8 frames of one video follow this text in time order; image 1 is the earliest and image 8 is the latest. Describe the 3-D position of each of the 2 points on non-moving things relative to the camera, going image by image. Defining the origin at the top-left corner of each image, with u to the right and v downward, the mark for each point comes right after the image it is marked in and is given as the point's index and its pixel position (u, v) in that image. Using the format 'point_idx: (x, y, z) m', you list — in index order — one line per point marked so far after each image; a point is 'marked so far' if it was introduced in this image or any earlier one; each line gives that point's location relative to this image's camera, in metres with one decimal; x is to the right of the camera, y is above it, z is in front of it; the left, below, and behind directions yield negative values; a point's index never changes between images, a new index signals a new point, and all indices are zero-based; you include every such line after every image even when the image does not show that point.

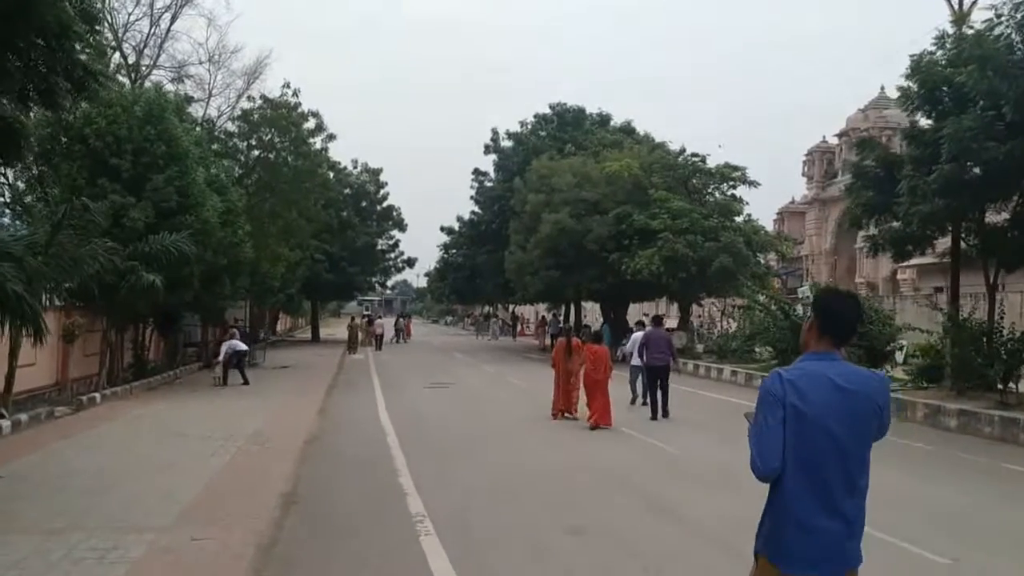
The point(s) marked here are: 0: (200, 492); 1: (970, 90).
0: (-3.0, -2.0, +10.0) m
1: (+7.4, +3.2, +16.8) m
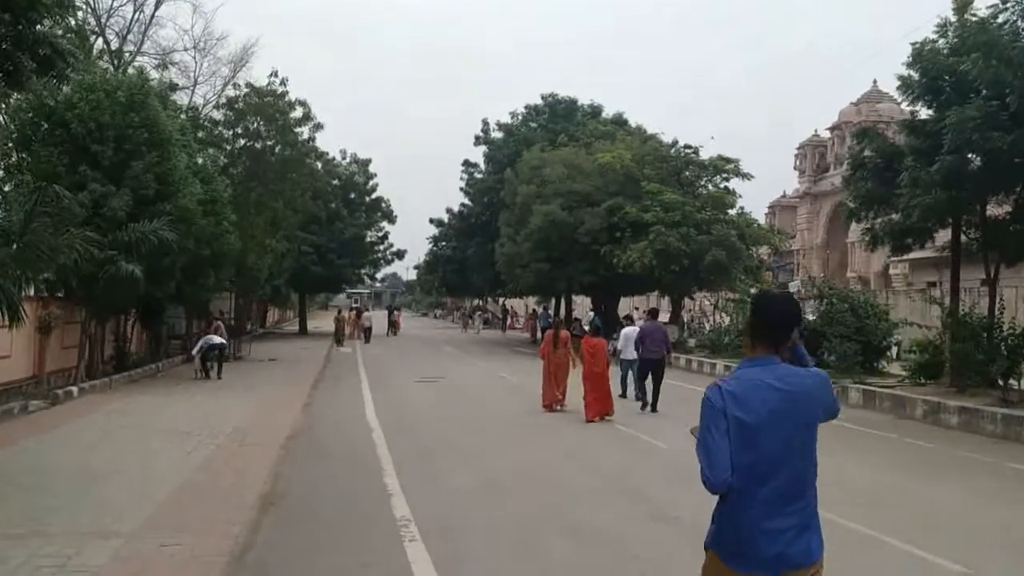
0: (-3.1, -1.9, +9.5) m
1: (+7.3, +3.3, +16.4) m
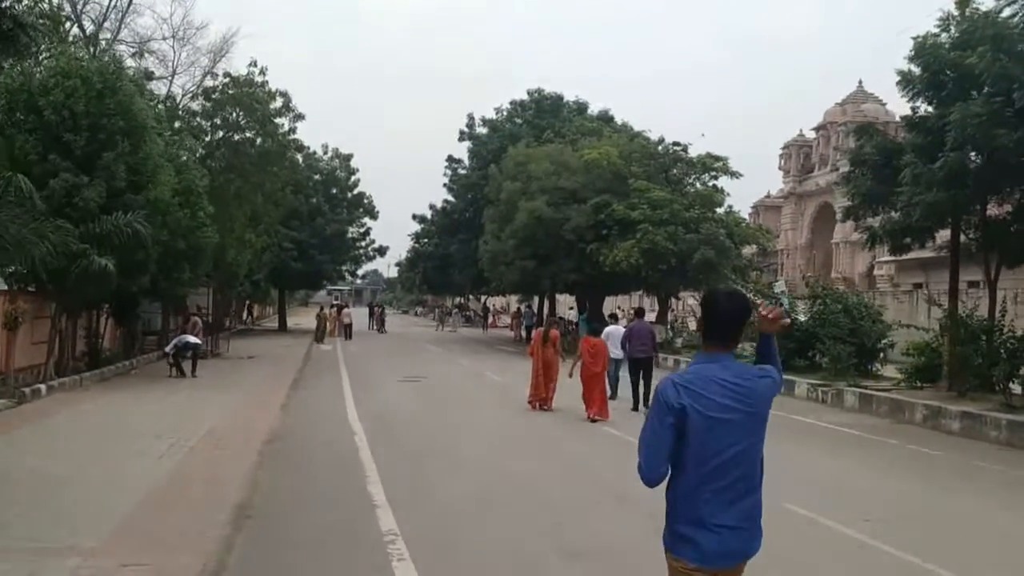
0: (-3.1, -1.8, +8.8) m
1: (+7.1, +3.3, +15.9) m
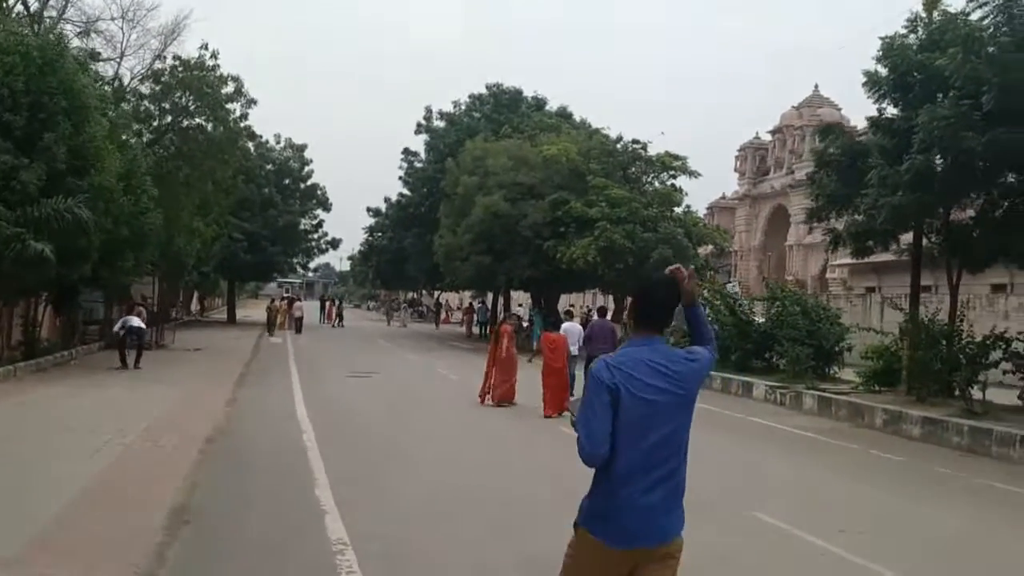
0: (-3.5, -1.7, +8.2) m
1: (+6.6, +3.2, +15.7) m
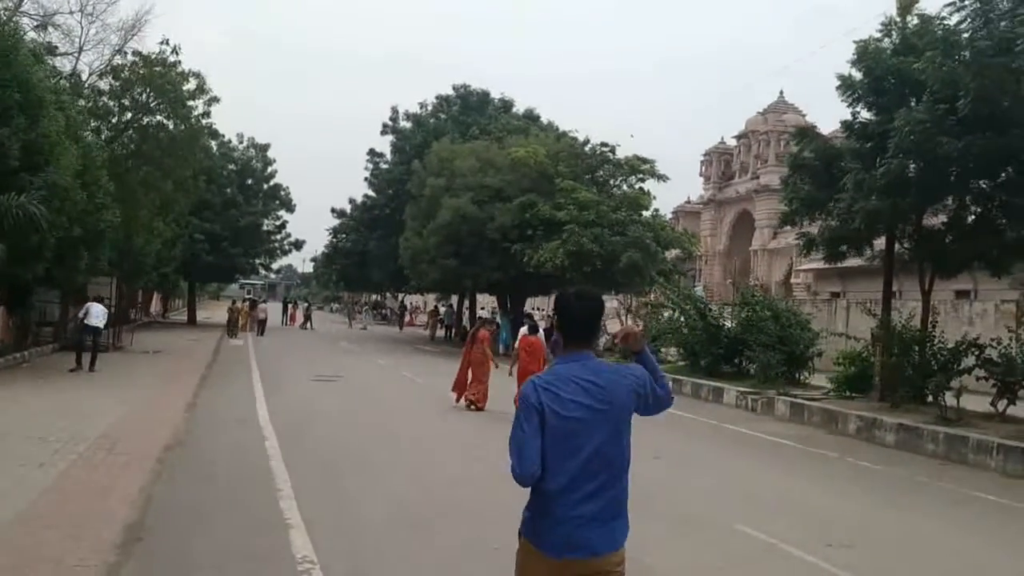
0: (-3.7, -1.7, +7.7) m
1: (+6.1, +3.1, +15.6) m
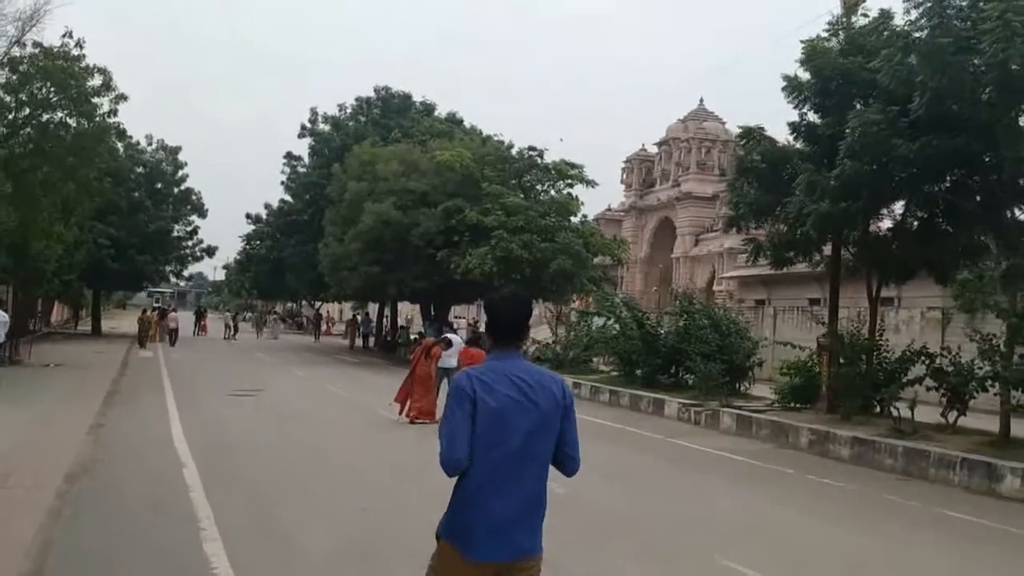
0: (-3.9, -1.8, +6.4) m
1: (+5.3, +3.0, +15.1) m
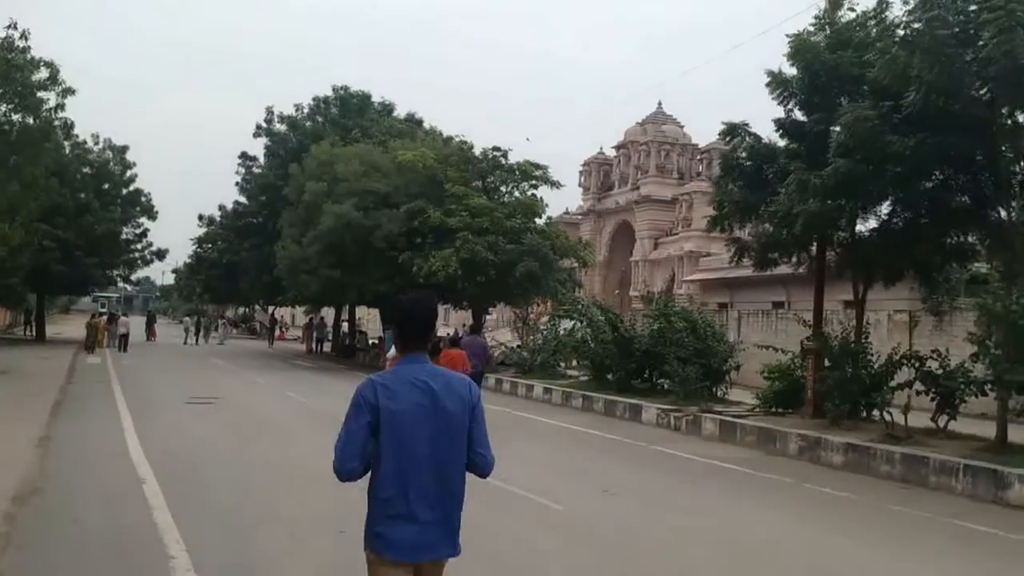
0: (-3.7, -1.8, +5.5) m
1: (+5.0, +3.0, +14.6) m
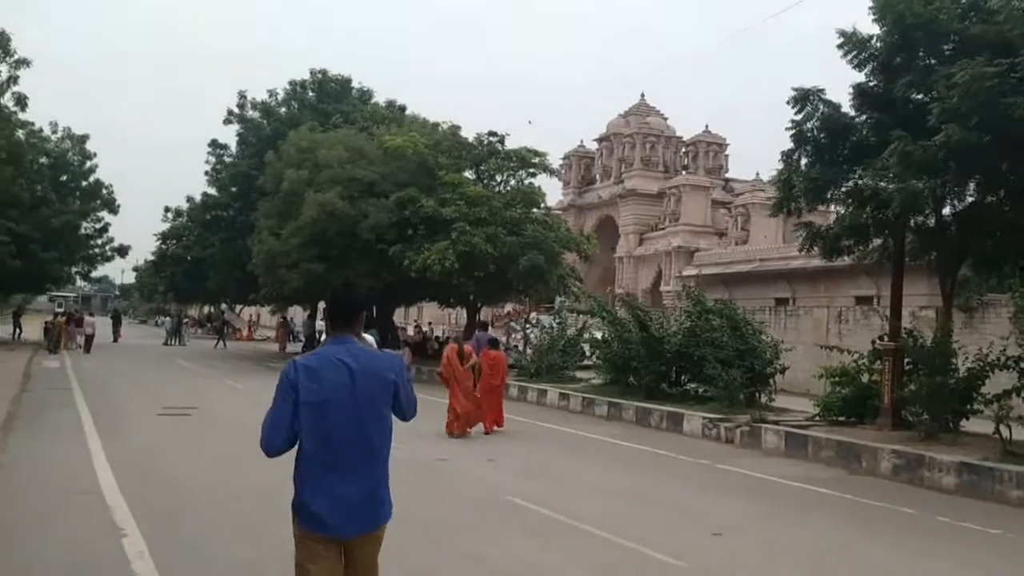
0: (-2.8, -1.7, +3.0) m
1: (+5.5, +3.1, +12.4) m
